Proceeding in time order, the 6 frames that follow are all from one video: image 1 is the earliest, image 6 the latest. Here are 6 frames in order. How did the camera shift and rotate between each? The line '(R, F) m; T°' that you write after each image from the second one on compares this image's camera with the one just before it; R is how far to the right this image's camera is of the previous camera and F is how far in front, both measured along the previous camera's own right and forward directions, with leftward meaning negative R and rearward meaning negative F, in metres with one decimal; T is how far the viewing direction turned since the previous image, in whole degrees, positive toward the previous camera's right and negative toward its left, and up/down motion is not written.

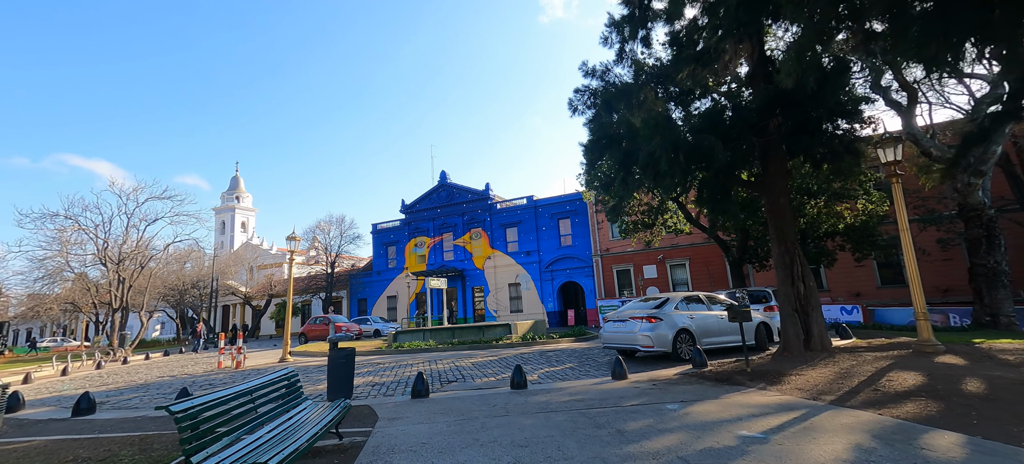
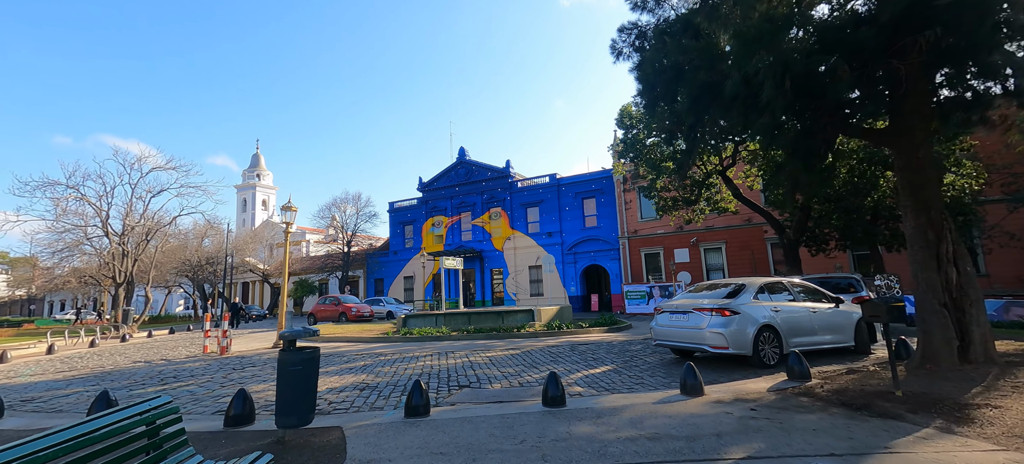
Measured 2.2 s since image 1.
(-0.2, +2.2) m; -2°
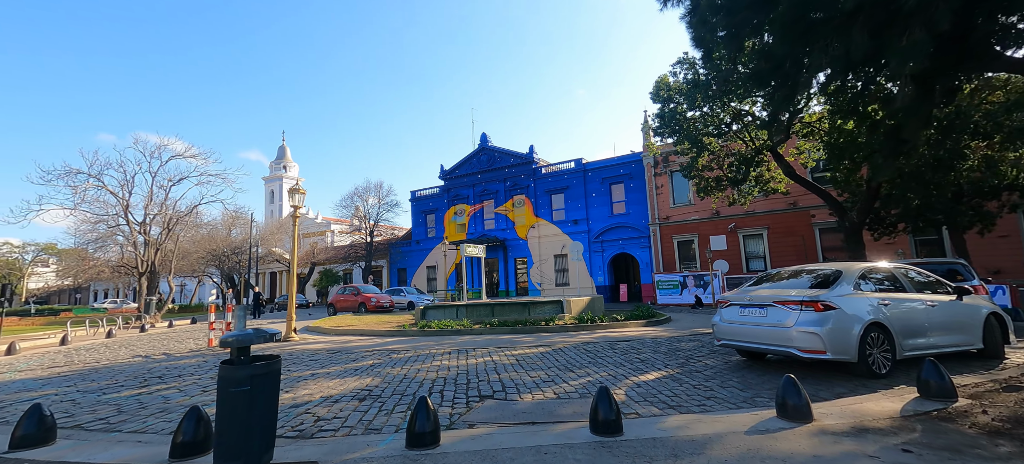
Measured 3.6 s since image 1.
(-0.1, +1.4) m; -3°
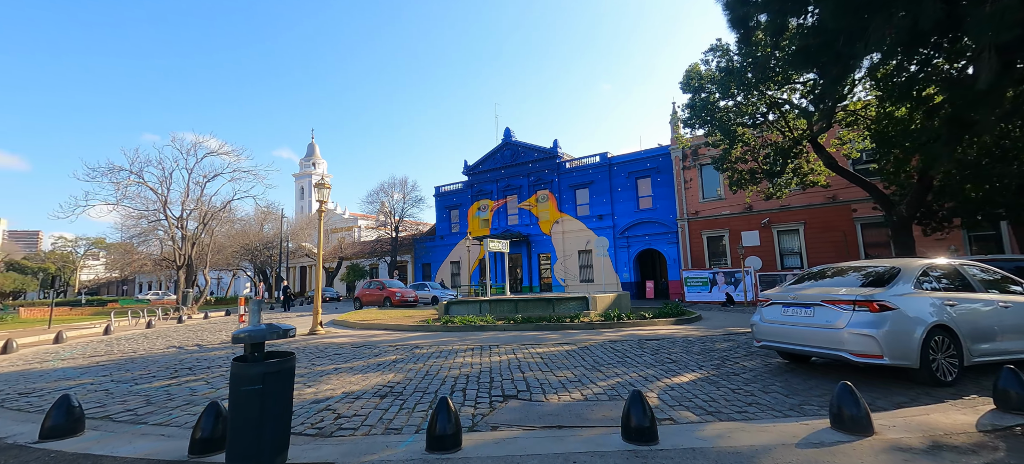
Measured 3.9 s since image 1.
(0.0, +0.3) m; -3°
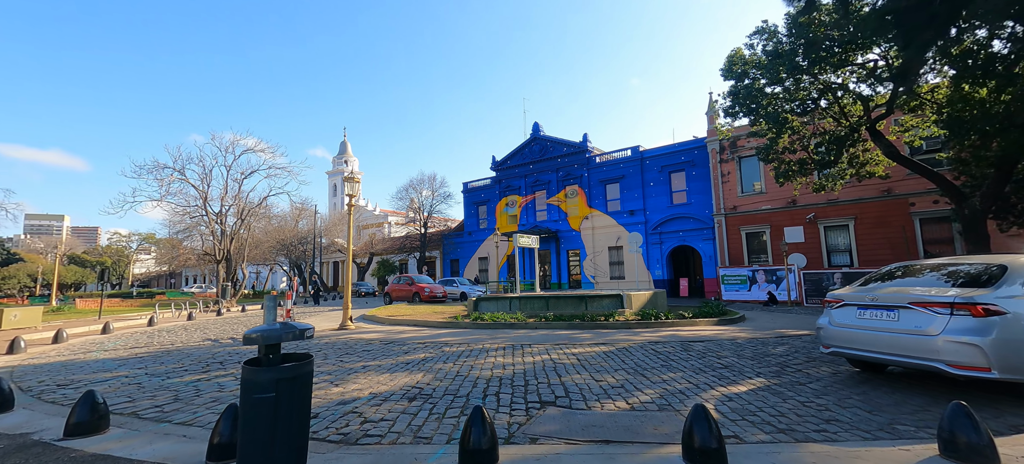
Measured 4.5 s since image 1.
(-0.1, +0.4) m; -4°
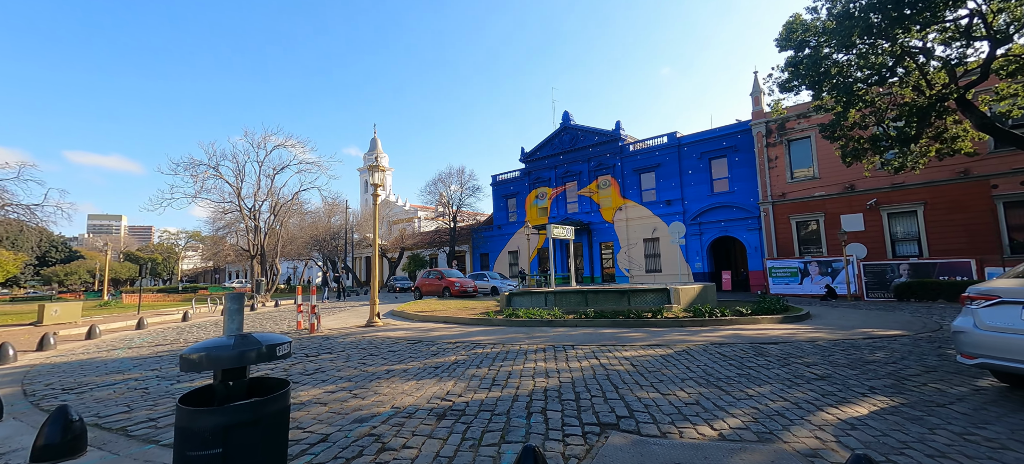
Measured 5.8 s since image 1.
(-0.2, +1.0) m; -4°
